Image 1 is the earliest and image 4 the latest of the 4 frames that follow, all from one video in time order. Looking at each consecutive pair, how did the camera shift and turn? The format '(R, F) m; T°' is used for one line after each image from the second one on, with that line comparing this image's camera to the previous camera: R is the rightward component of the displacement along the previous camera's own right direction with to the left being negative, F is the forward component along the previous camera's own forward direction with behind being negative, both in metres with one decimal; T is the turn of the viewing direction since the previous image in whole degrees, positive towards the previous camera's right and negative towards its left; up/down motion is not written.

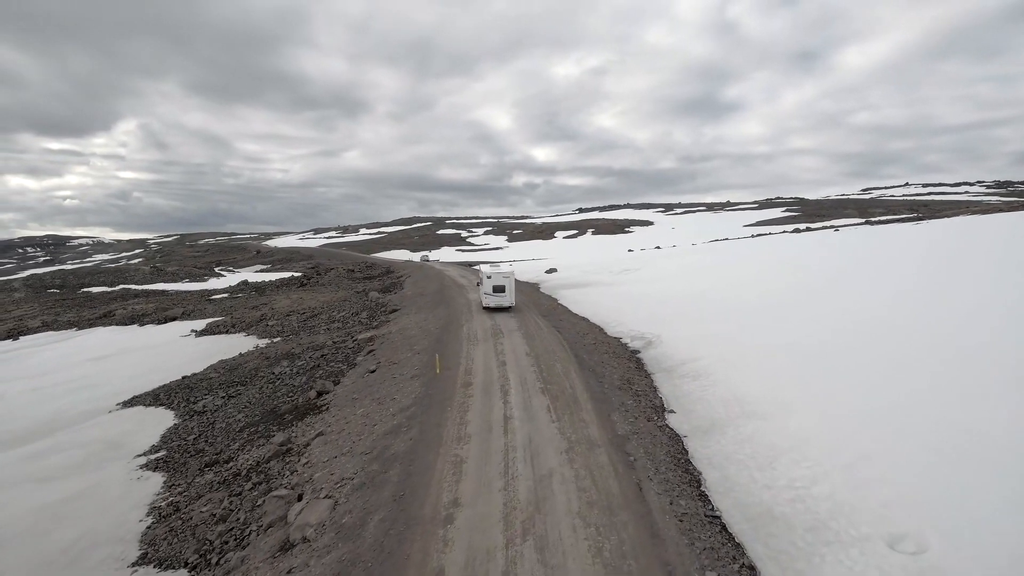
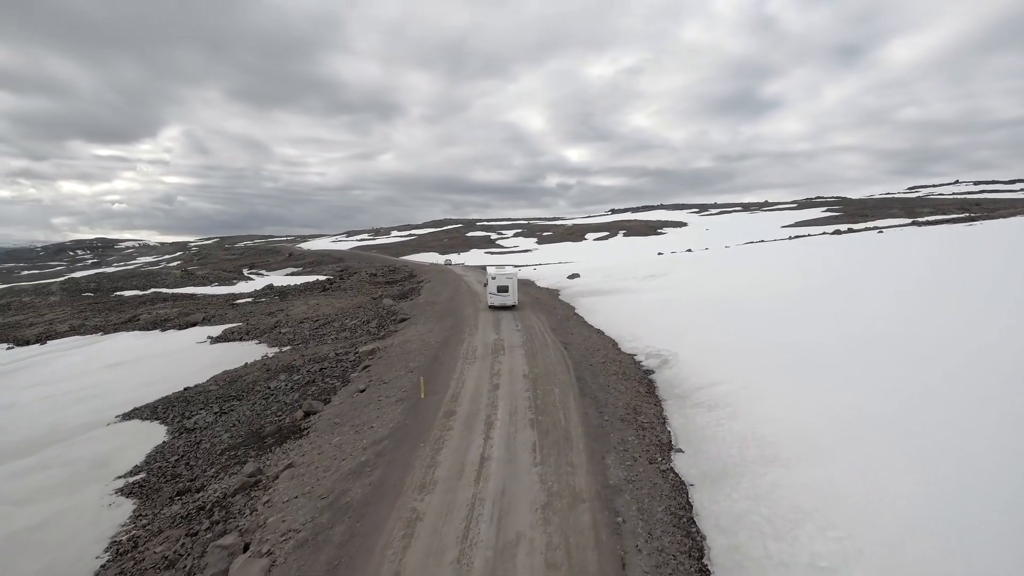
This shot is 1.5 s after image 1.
(+0.9, +1.1) m; -4°
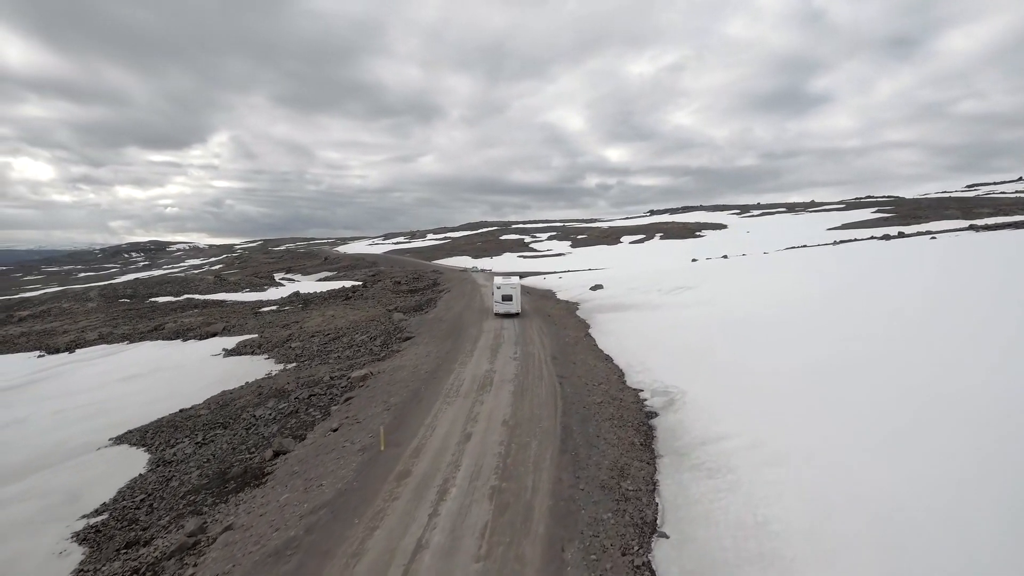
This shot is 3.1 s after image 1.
(+1.5, +1.2) m; -4°
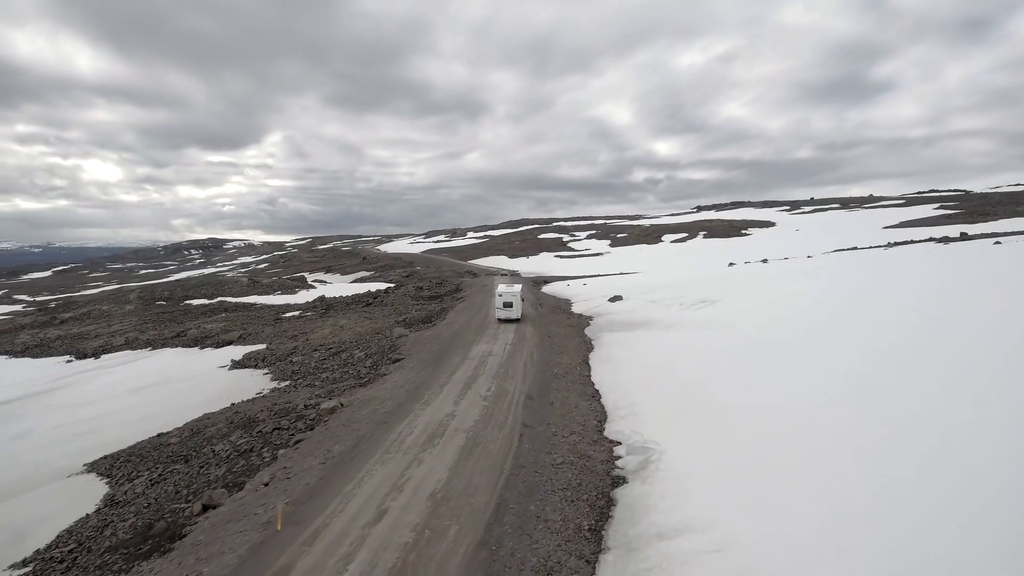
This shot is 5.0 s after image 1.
(+2.7, +1.5) m; -5°
